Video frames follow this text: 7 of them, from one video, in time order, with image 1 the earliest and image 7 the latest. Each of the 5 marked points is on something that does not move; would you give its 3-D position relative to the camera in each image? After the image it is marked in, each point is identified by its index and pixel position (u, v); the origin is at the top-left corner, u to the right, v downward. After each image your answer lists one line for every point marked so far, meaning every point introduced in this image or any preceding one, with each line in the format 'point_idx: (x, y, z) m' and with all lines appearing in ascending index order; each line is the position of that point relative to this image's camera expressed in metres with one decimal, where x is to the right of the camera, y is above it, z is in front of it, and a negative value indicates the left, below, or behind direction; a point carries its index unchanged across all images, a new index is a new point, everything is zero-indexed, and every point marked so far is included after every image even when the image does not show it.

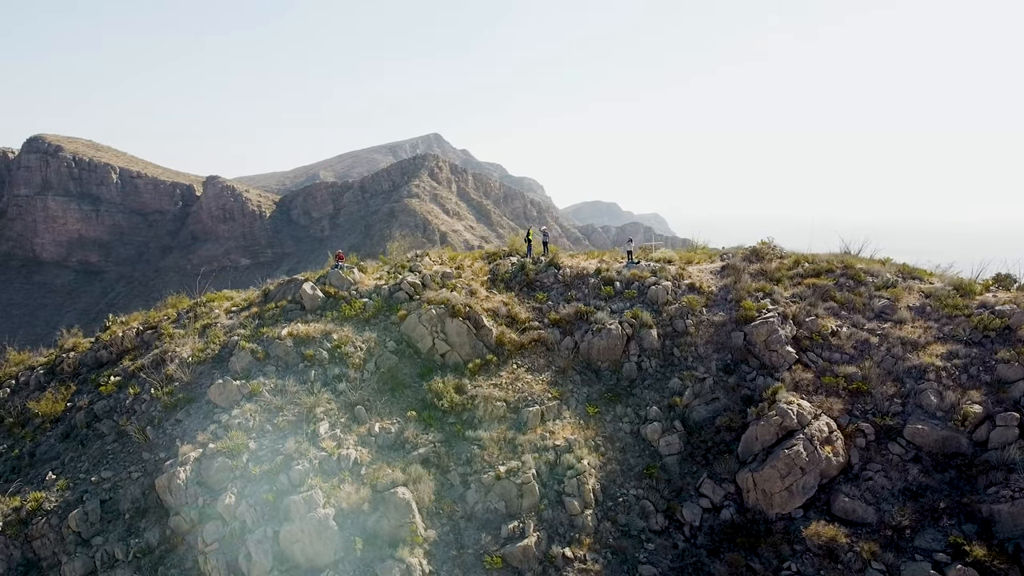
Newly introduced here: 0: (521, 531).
0: (+0.1, -3.7, +8.1) m
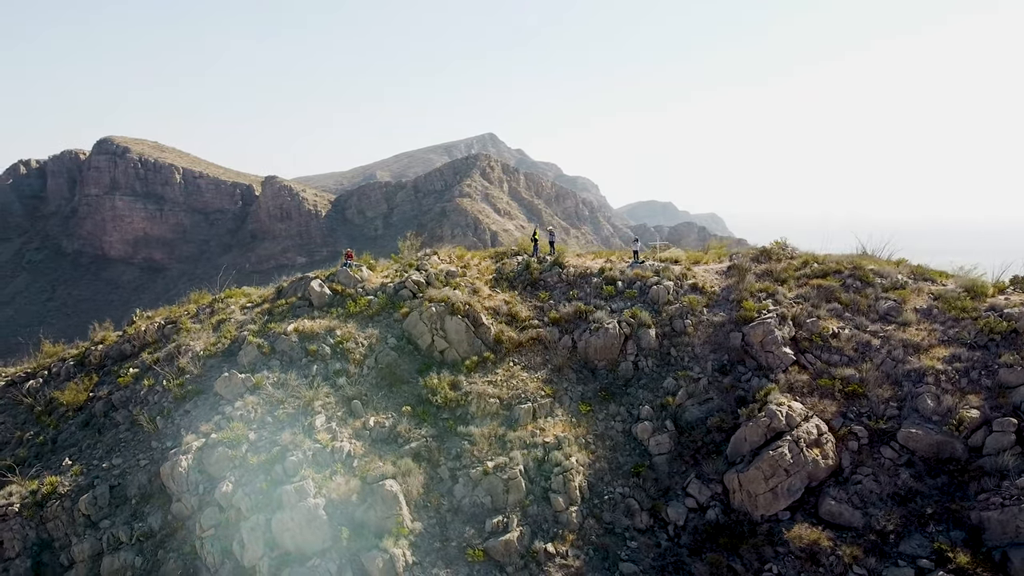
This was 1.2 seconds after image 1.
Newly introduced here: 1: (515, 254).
0: (-0.1, -3.6, +8.2) m
1: (+0.1, +1.0, +16.5) m
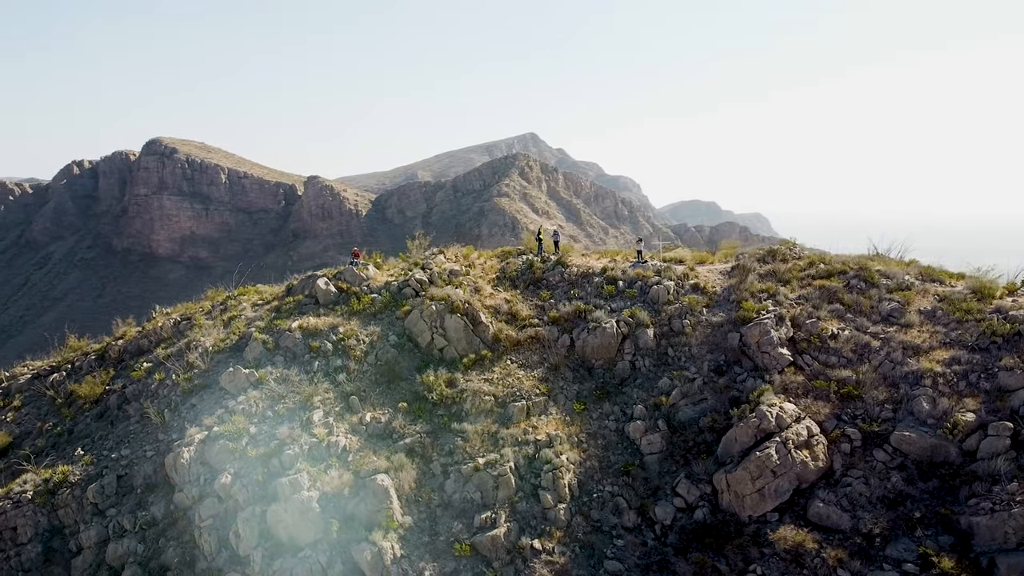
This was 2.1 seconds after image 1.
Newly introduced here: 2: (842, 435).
0: (-0.3, -3.6, +8.3) m
1: (+0.3, +1.1, +16.6) m
2: (+5.1, -2.3, +8.3) m
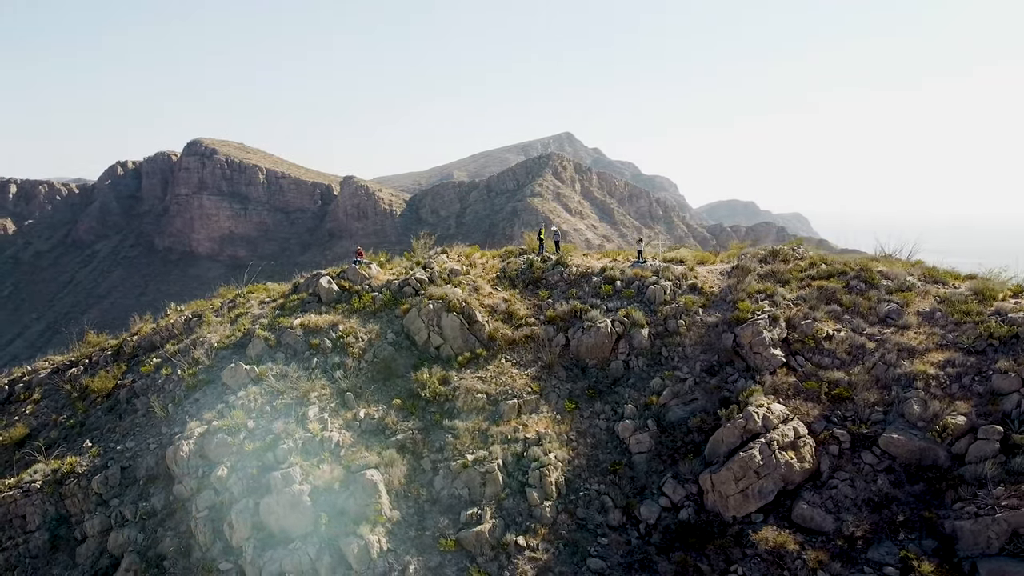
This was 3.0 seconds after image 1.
0: (-0.5, -3.6, +8.4) m
1: (+0.3, +1.1, +16.6) m
2: (+4.9, -2.3, +8.2) m
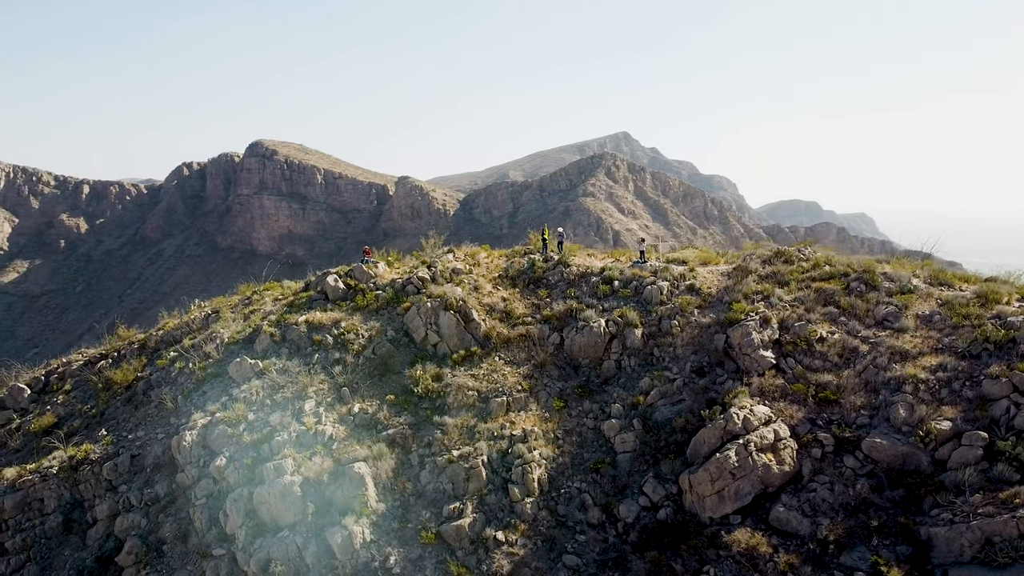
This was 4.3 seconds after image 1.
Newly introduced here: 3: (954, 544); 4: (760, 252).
0: (-0.8, -3.6, +8.6) m
1: (+0.4, +1.1, +16.8) m
2: (+4.6, -2.3, +8.1) m
3: (+5.3, -3.1, +6.4) m
4: (+6.7, +1.0, +14.5) m
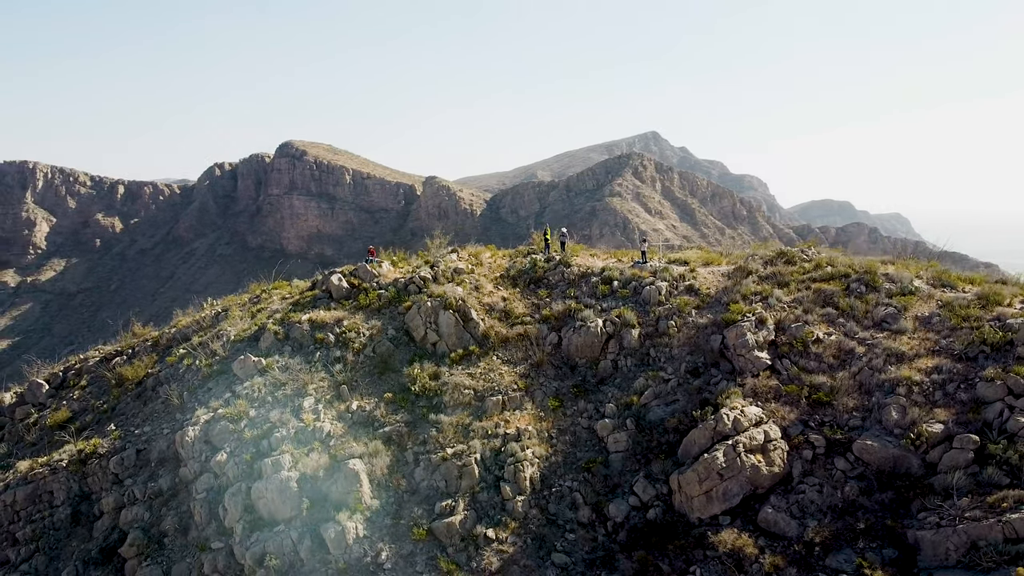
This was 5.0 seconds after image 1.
0: (-1.0, -3.6, +8.7) m
1: (+0.5, +1.1, +16.8) m
2: (+4.4, -2.3, +8.1) m
3: (+5.1, -3.1, +6.4) m
4: (+6.7, +0.9, +14.4) m
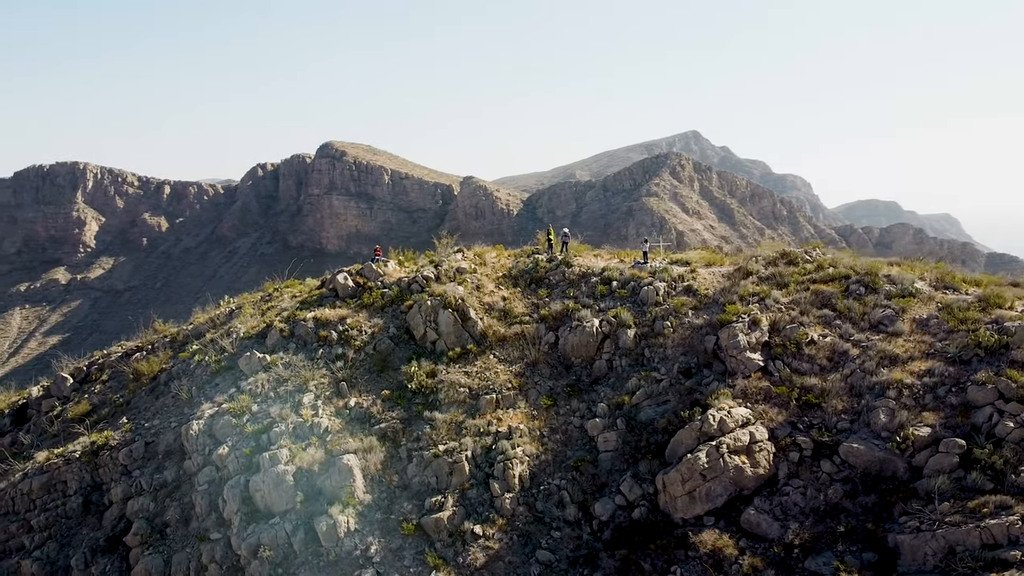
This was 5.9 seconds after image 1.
0: (-1.2, -3.6, +8.9) m
1: (+0.6, +1.1, +16.9) m
2: (+4.2, -2.3, +8.1) m
3: (+4.8, -3.1, +6.3) m
4: (+6.7, +0.9, +14.2) m
